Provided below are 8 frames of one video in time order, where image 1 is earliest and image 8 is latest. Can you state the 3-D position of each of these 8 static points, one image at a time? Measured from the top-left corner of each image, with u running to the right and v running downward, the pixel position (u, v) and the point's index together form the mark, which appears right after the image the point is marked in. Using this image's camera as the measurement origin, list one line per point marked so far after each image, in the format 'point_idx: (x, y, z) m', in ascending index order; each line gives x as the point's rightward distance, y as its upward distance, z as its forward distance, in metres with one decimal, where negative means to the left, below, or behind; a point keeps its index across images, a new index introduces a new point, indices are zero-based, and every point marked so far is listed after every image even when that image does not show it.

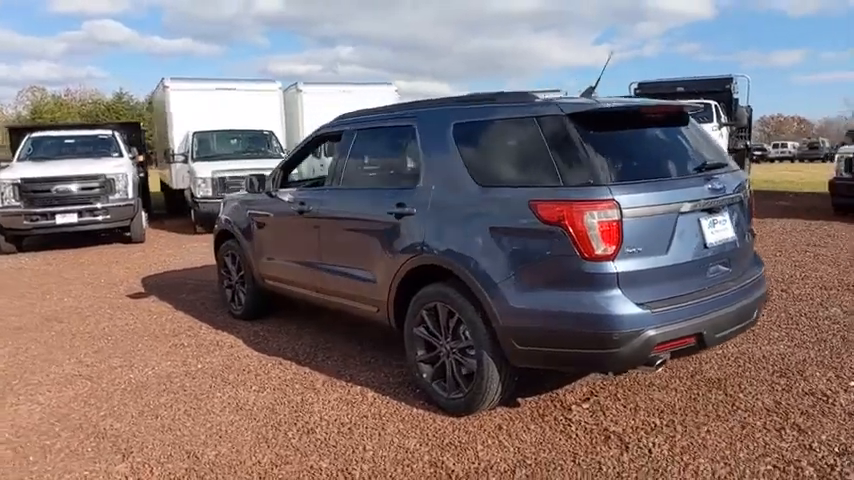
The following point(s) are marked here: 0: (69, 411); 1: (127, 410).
0: (-2.5, -1.2, +4.4) m
1: (-2.1, -1.2, +4.4) m
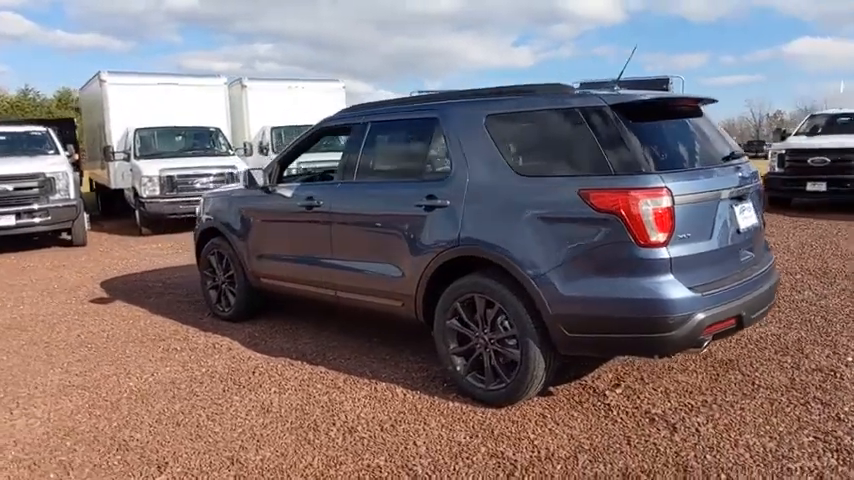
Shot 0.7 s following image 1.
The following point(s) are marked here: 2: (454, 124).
0: (-2.3, -1.2, +4.1) m
1: (-1.9, -1.2, +4.2) m
2: (+0.2, +0.8, +4.3) m
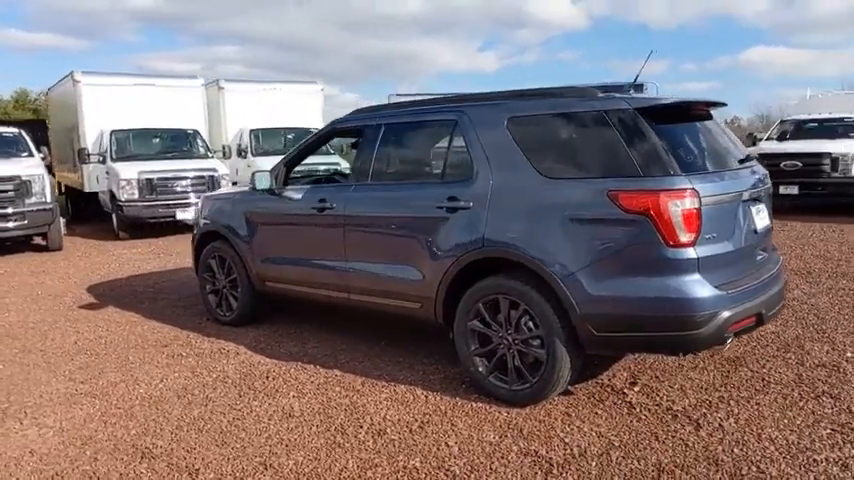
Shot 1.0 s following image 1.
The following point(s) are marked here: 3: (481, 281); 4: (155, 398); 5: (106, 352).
0: (-2.1, -1.2, +4.0) m
1: (-1.7, -1.2, +4.1) m
2: (+0.3, +0.8, +4.3) m
3: (+0.4, -0.3, +4.2) m
4: (-1.9, -1.1, +4.5) m
5: (-2.8, -1.0, +5.6) m
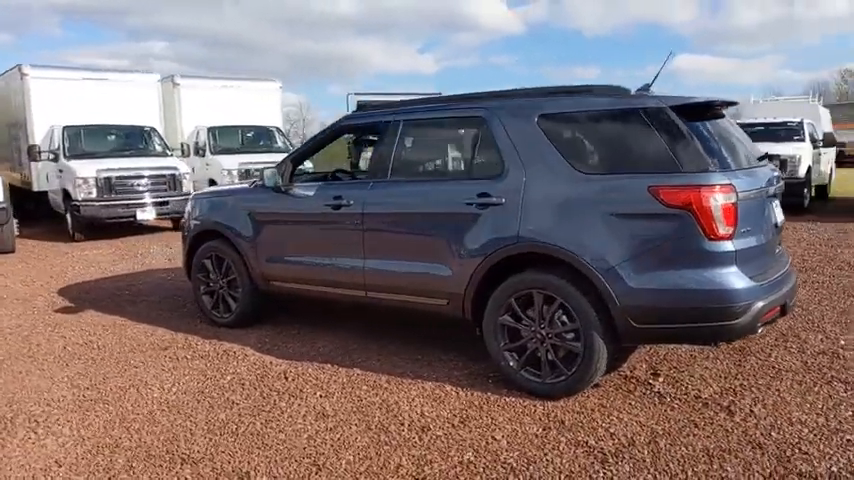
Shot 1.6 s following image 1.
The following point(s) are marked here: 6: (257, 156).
0: (-1.9, -1.2, +3.8) m
1: (-1.5, -1.2, +3.9) m
2: (+0.5, +0.8, +4.4) m
3: (+0.6, -0.2, +4.3) m
4: (-1.7, -1.1, +4.4) m
5: (-2.7, -1.0, +5.3) m
6: (-3.8, +1.9, +14.3) m
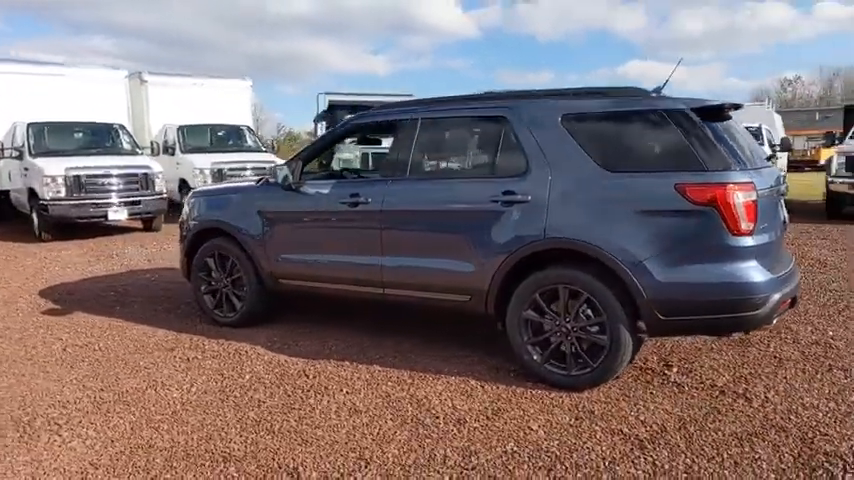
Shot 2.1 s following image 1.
0: (-1.6, -1.2, +3.7) m
1: (-1.2, -1.2, +3.9) m
2: (+0.7, +0.8, +4.5) m
3: (+0.8, -0.2, +4.4) m
4: (-1.6, -1.1, +4.3) m
5: (-2.6, -1.0, +5.2) m
6: (-4.4, +1.9, +14.1) m
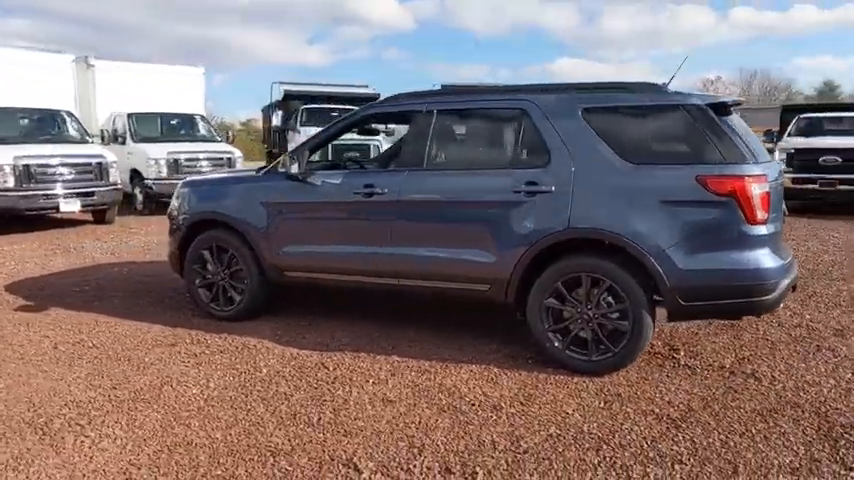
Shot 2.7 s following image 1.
0: (-1.4, -1.1, +3.6) m
1: (-1.0, -1.1, +3.8) m
2: (+0.9, +0.9, +4.6) m
3: (+0.9, -0.1, +4.5) m
4: (-1.4, -1.0, +4.2) m
5: (-2.5, -0.9, +4.9) m
6: (-5.2, +2.0, +13.6) m
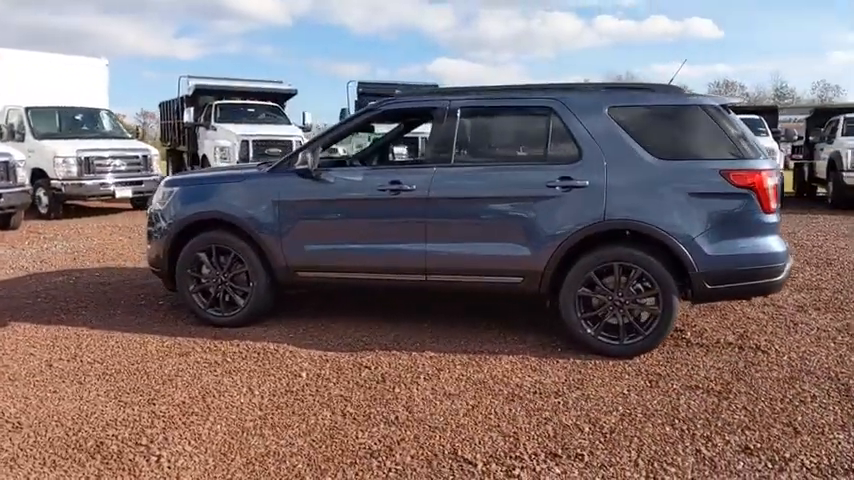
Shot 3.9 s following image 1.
0: (-0.9, -1.1, +3.5) m
1: (-0.5, -1.1, +3.7) m
2: (+1.1, +1.0, +4.8) m
3: (+1.2, -0.1, +4.7) m
4: (-1.0, -1.0, +4.0) m
5: (-2.2, -0.9, +4.5) m
6: (-6.6, +1.9, +12.5) m
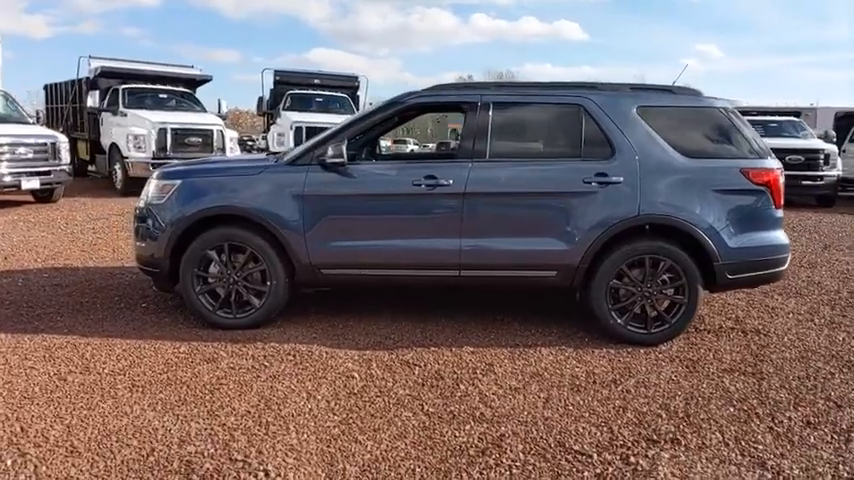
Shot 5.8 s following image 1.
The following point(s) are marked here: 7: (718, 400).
0: (-0.3, -1.1, +3.3) m
1: (0.0, -1.1, +3.6) m
2: (+1.4, +1.0, +5.0) m
3: (+1.5, 0.0, +5.0) m
4: (-0.5, -1.0, +3.8) m
5: (-1.8, -0.9, +4.1) m
6: (-7.6, +2.0, +11.1) m
7: (+1.9, -1.0, +4.1) m
